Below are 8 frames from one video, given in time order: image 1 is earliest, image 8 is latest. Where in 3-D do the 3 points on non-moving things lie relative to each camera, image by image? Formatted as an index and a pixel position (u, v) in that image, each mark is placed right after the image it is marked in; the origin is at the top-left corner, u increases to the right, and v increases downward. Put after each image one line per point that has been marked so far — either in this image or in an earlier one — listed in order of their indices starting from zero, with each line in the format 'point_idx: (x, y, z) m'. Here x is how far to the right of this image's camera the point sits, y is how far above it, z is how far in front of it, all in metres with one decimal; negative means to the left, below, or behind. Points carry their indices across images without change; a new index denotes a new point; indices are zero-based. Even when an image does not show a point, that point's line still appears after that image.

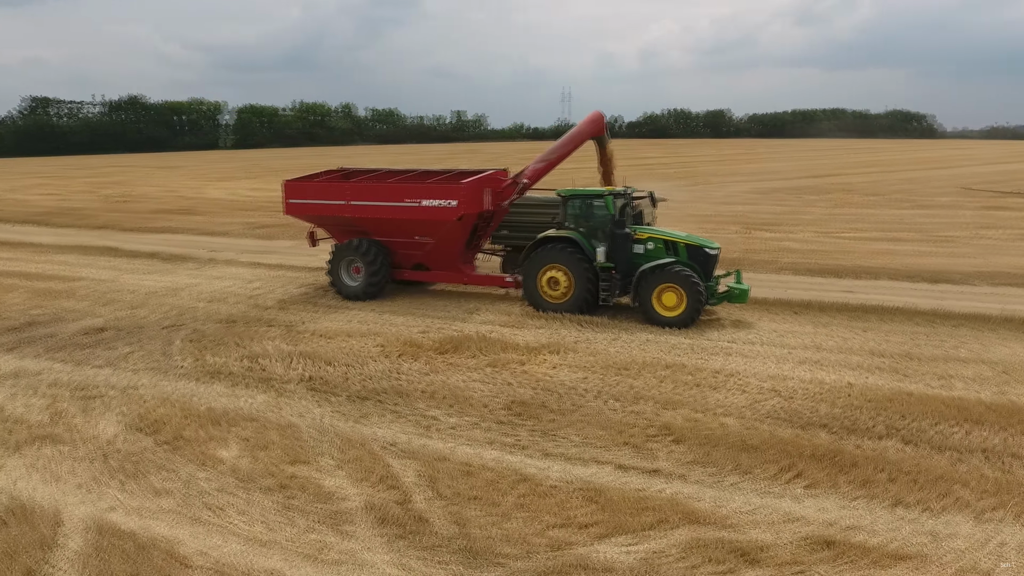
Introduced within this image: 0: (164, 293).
0: (-5.8, -0.1, +10.5) m
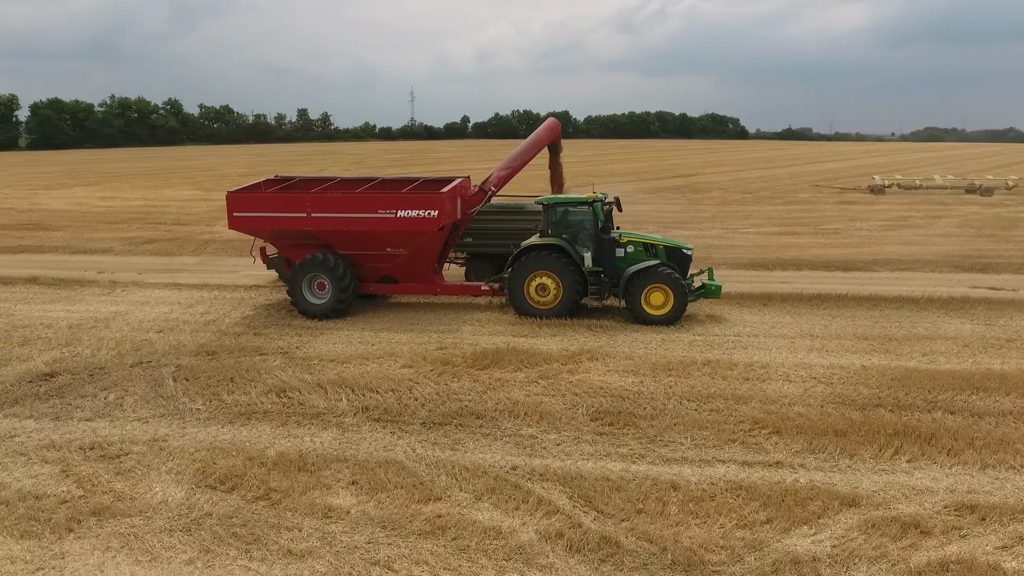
0: (-6.0, -0.5, +9.0) m
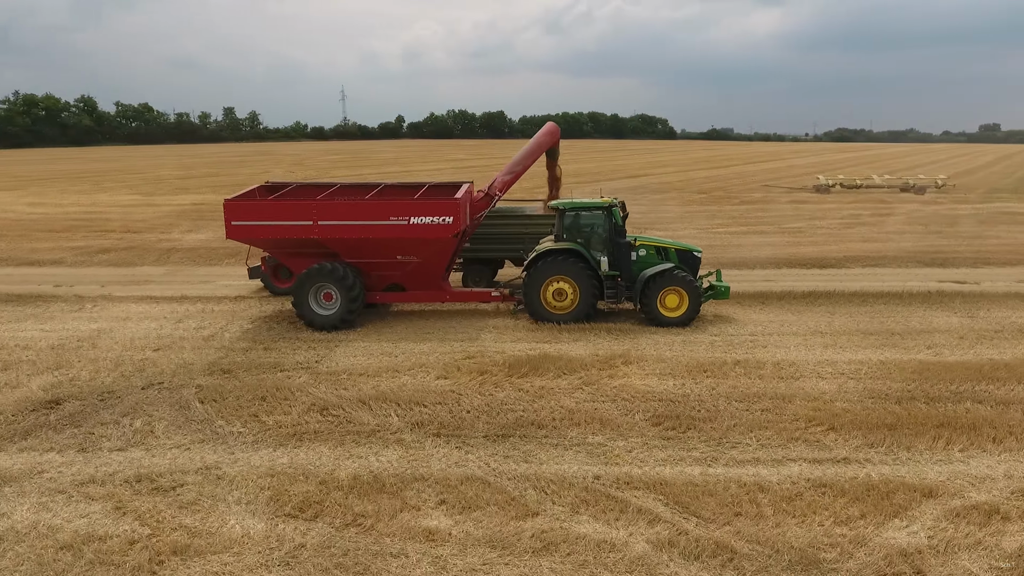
0: (-5.8, -0.8, +8.4) m
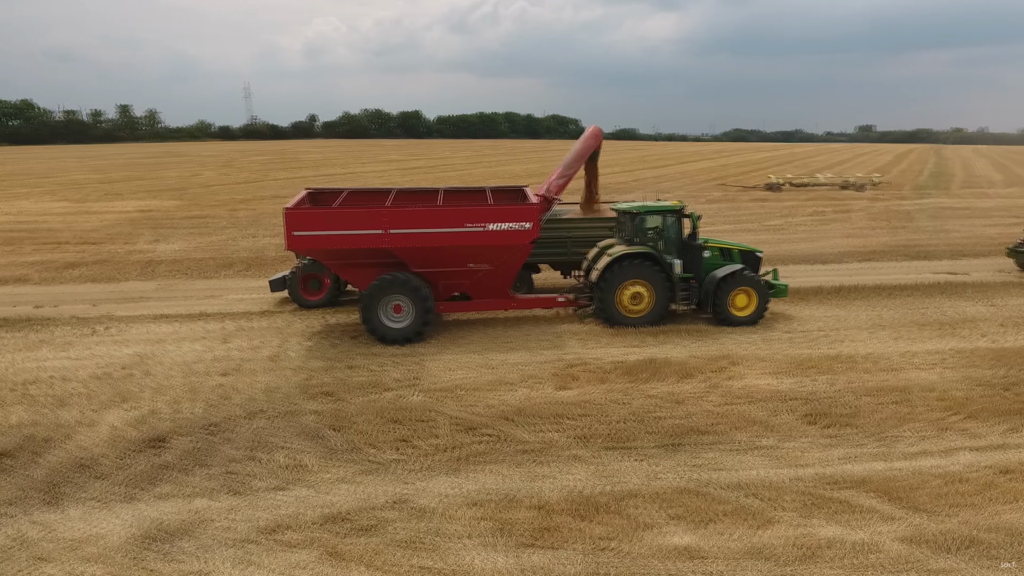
0: (-4.6, -1.0, +7.5) m
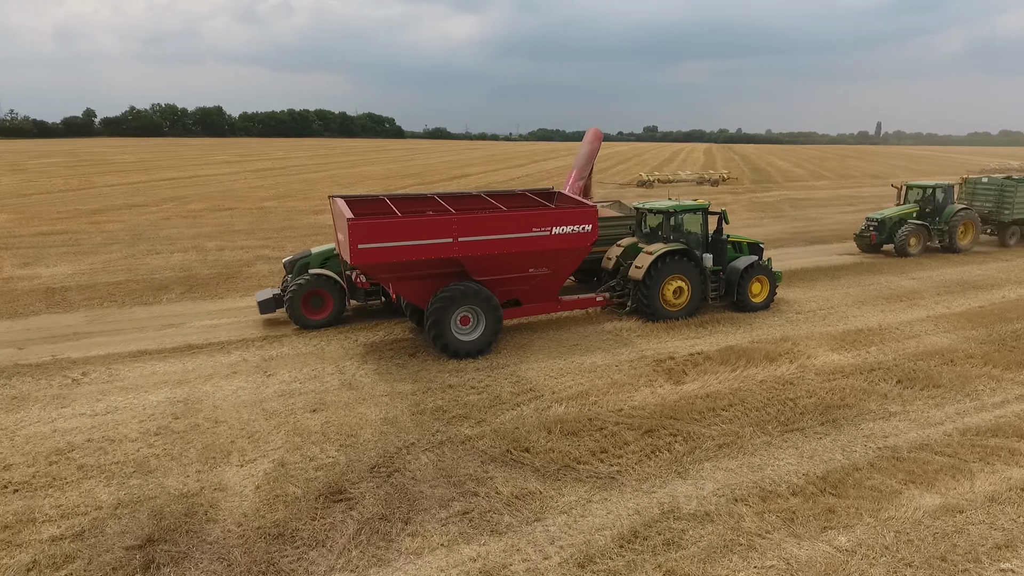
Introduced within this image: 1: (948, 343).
0: (-3.2, -1.4, +6.3) m
1: (+5.7, -0.7, +8.2) m
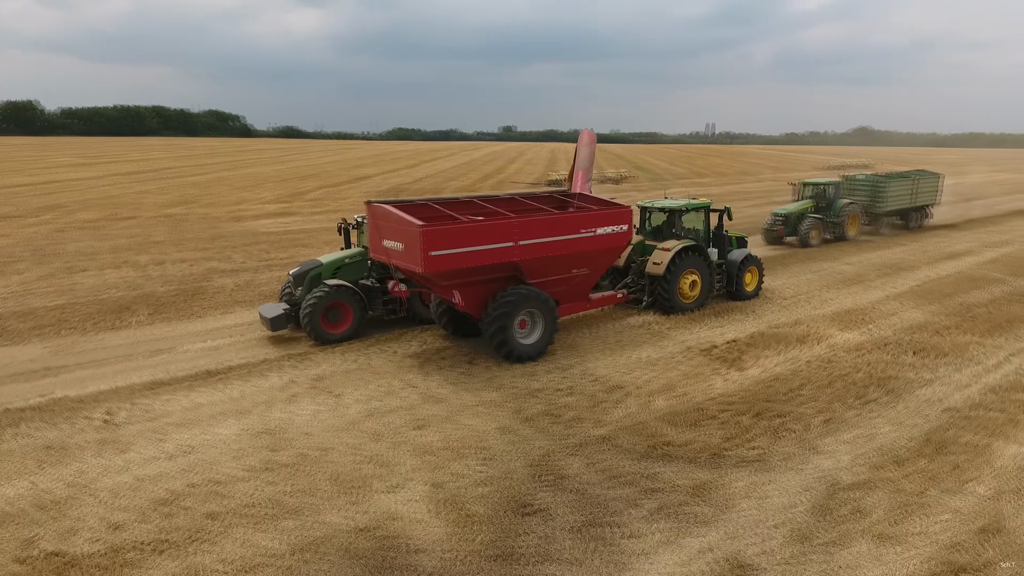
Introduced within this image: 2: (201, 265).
0: (-2.0, -1.5, +5.7) m
1: (+6.3, -0.5, +9.6) m
2: (-6.4, +0.5, +12.9) m
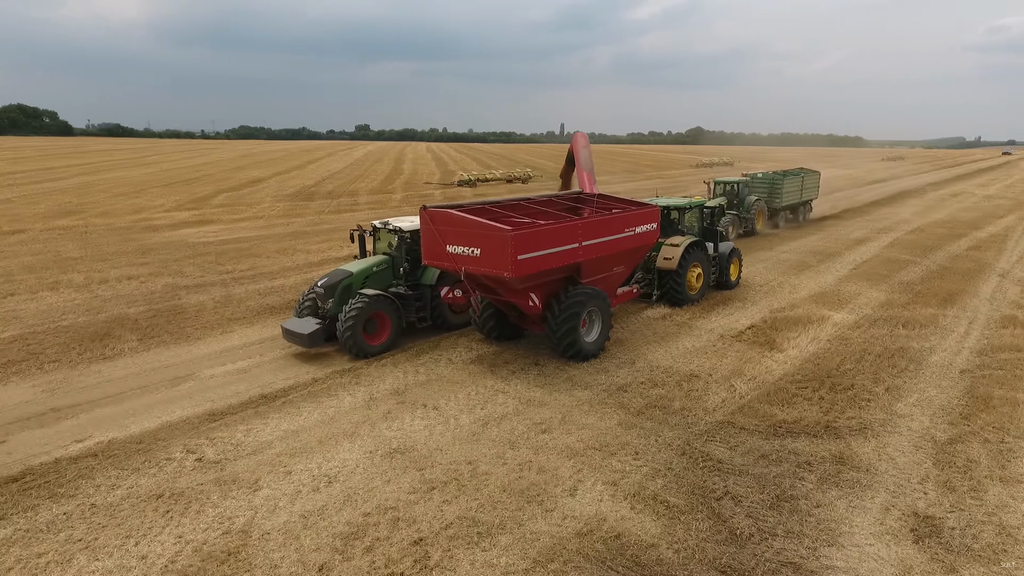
0: (-0.6, -1.6, +5.5) m
1: (+6.6, -0.2, +11.1) m
2: (-6.6, +0.1, +11.6) m
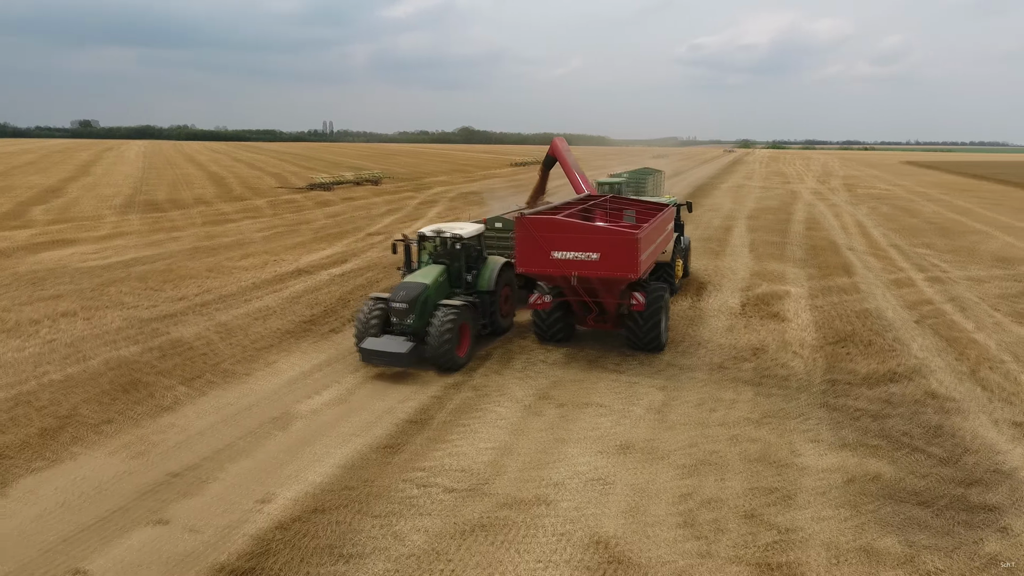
0: (+1.6, -1.6, +6.0) m
1: (+6.3, +0.4, +13.7) m
2: (-6.2, -0.4, +9.5) m
